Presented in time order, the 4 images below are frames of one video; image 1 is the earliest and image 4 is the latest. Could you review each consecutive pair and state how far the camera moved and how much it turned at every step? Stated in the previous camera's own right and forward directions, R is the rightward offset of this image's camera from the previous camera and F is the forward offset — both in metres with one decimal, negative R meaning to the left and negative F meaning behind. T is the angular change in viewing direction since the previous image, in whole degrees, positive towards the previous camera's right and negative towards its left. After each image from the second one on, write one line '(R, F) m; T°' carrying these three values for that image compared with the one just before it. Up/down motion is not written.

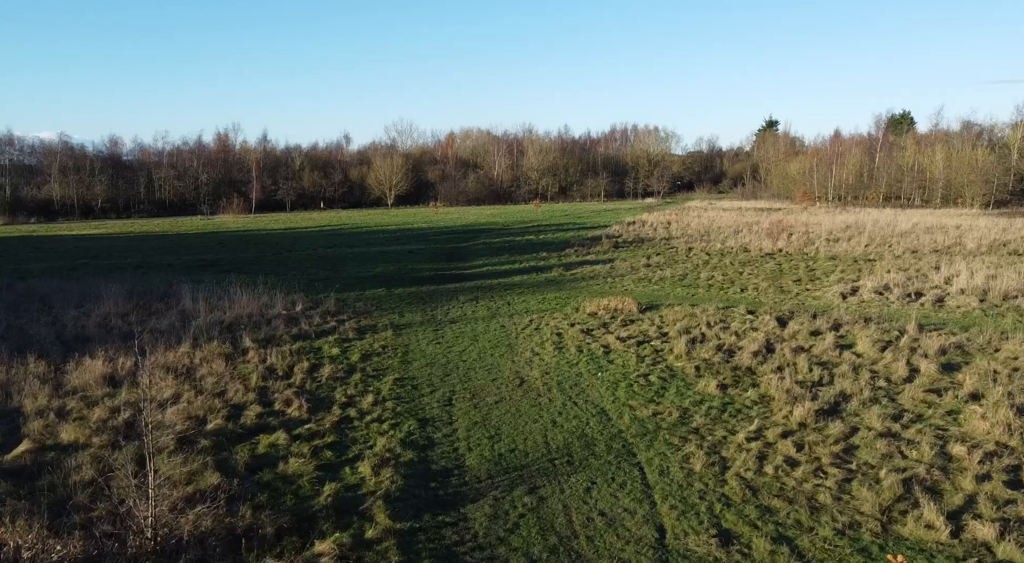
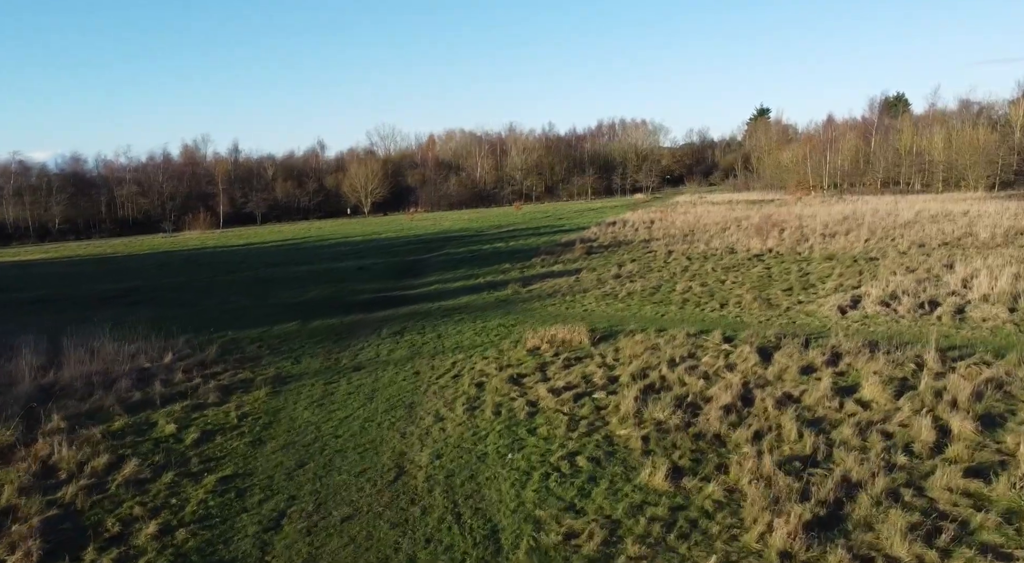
(+1.4, +3.2) m; 0°
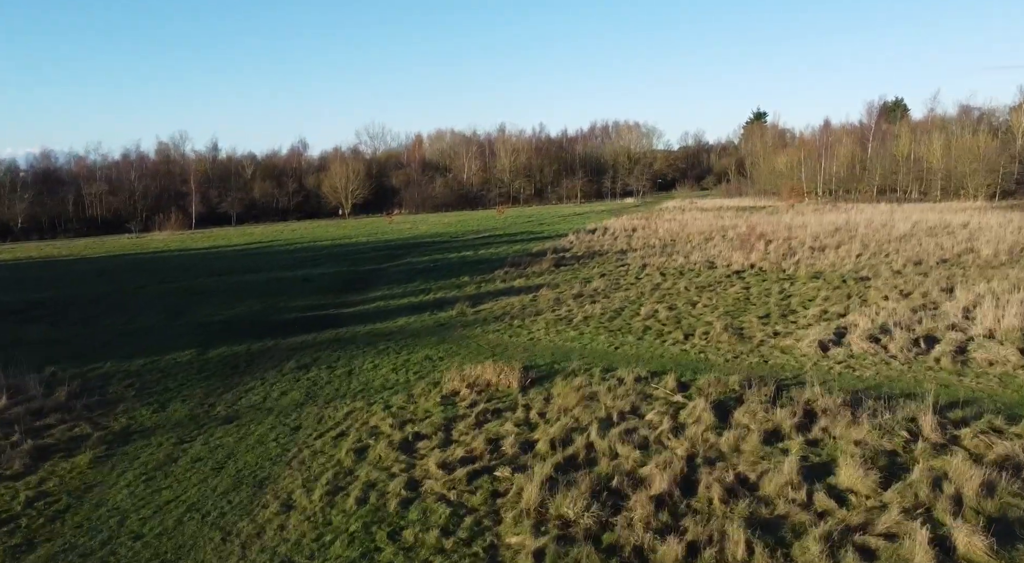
(+1.2, +2.3) m; 0°
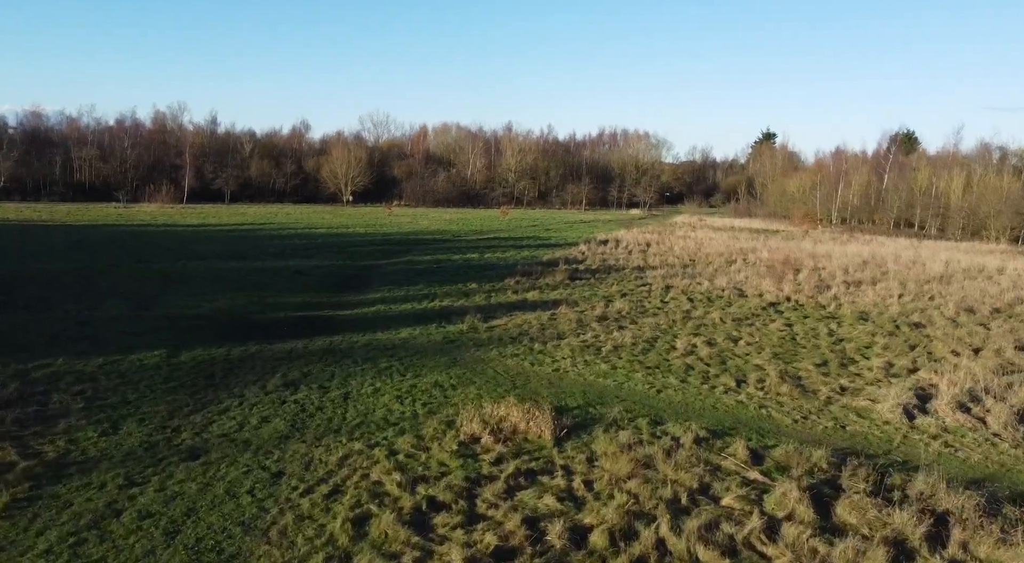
(-0.7, +2.1) m; +1°
